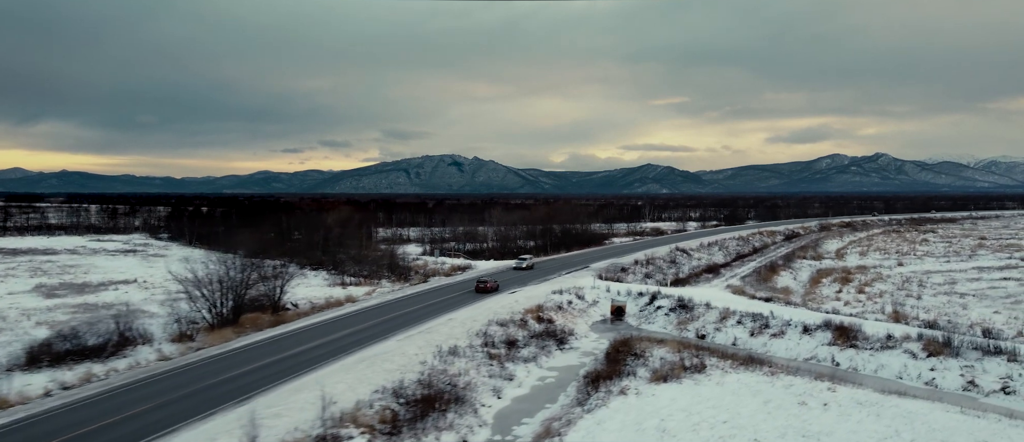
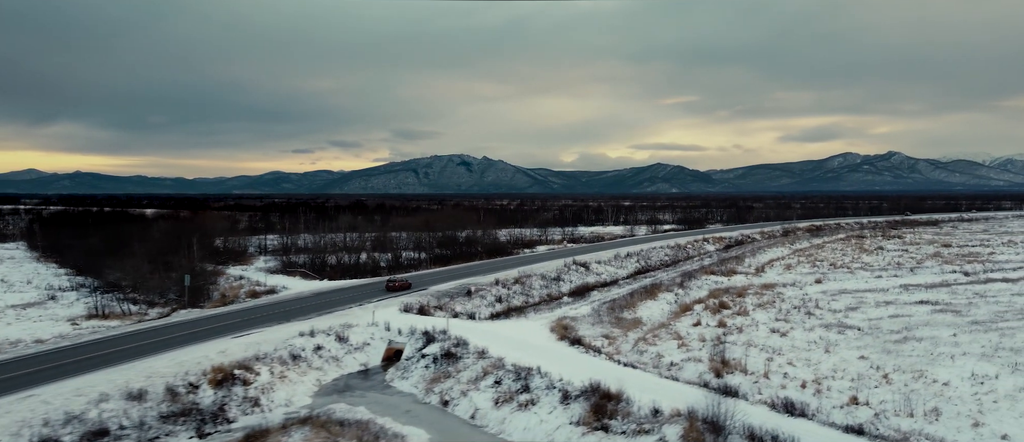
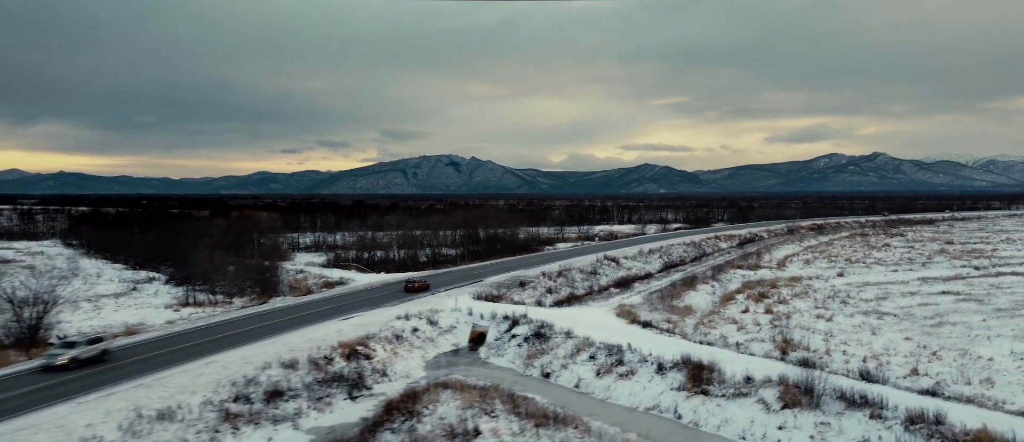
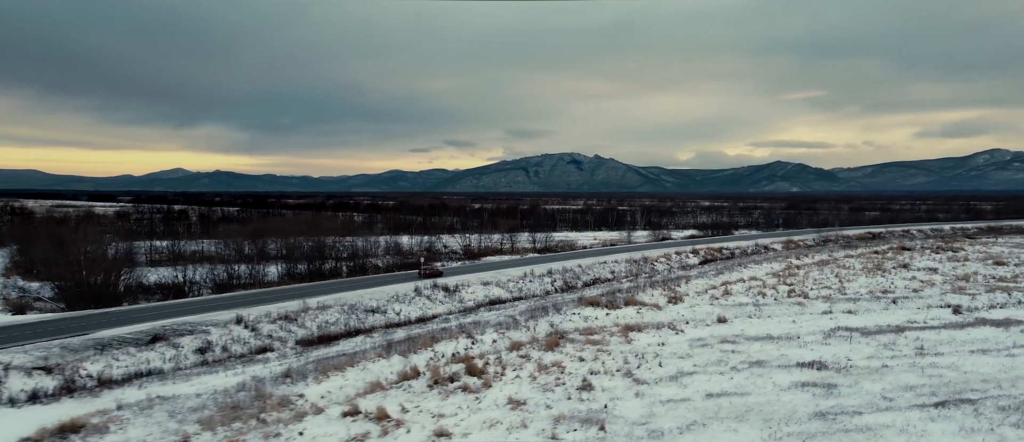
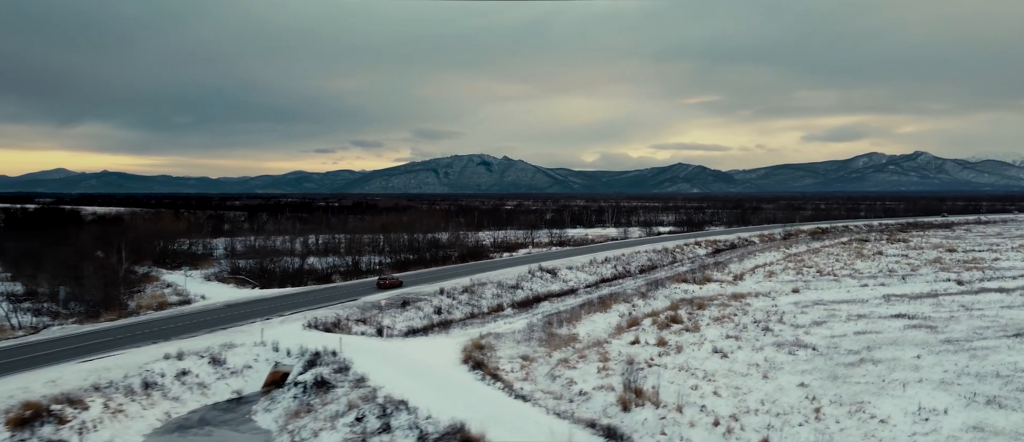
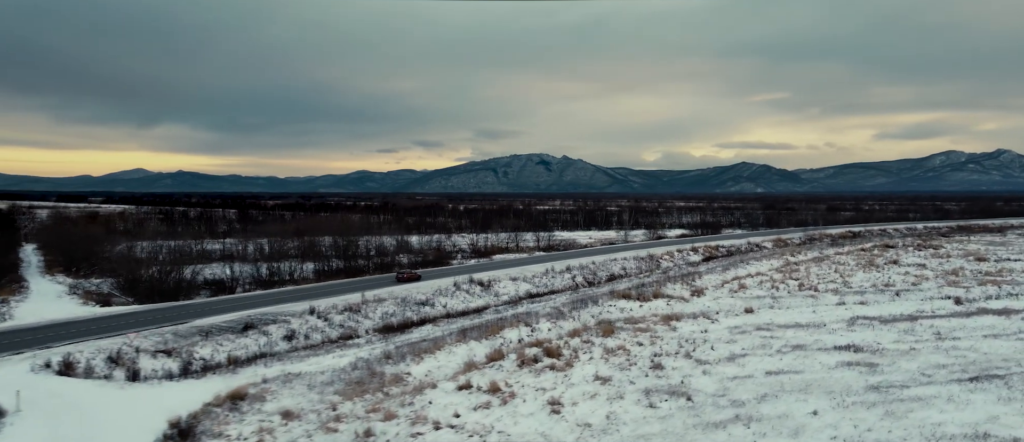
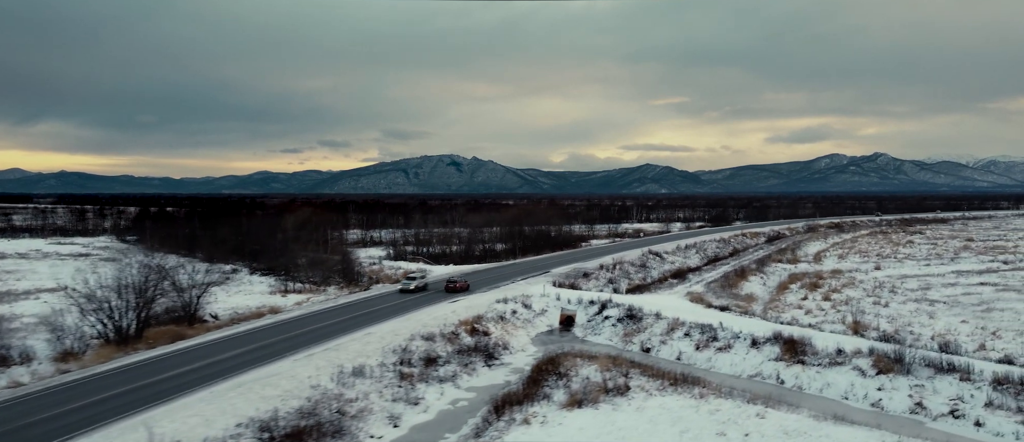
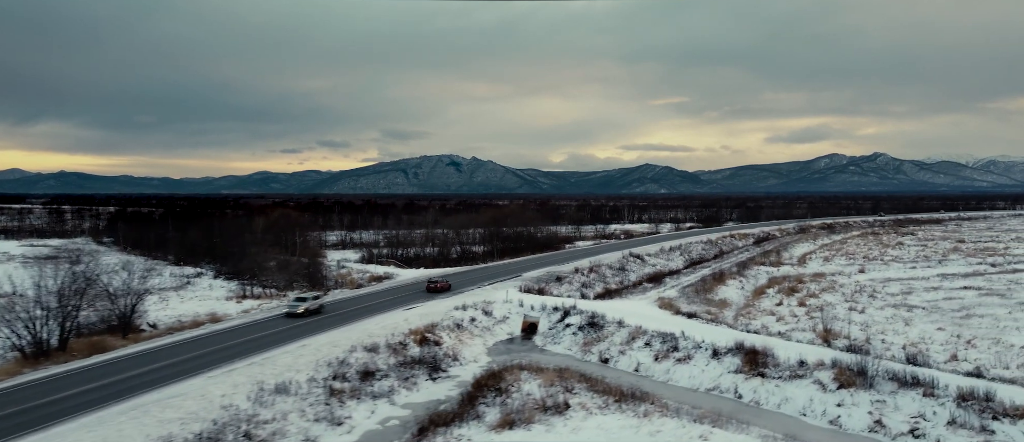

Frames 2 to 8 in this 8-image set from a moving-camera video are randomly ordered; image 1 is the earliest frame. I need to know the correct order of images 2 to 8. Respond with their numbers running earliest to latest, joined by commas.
7, 8, 3, 2, 5, 6, 4
